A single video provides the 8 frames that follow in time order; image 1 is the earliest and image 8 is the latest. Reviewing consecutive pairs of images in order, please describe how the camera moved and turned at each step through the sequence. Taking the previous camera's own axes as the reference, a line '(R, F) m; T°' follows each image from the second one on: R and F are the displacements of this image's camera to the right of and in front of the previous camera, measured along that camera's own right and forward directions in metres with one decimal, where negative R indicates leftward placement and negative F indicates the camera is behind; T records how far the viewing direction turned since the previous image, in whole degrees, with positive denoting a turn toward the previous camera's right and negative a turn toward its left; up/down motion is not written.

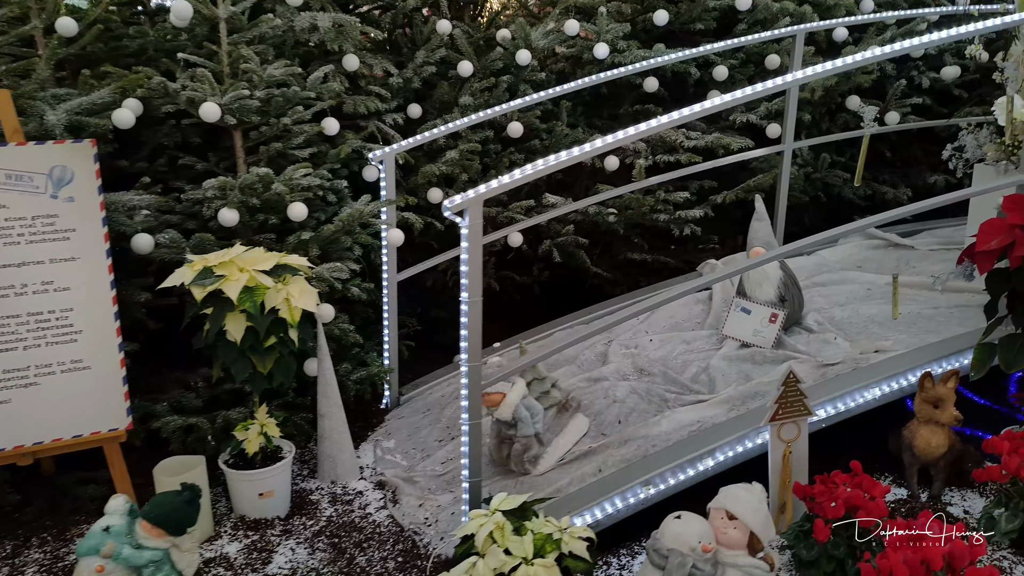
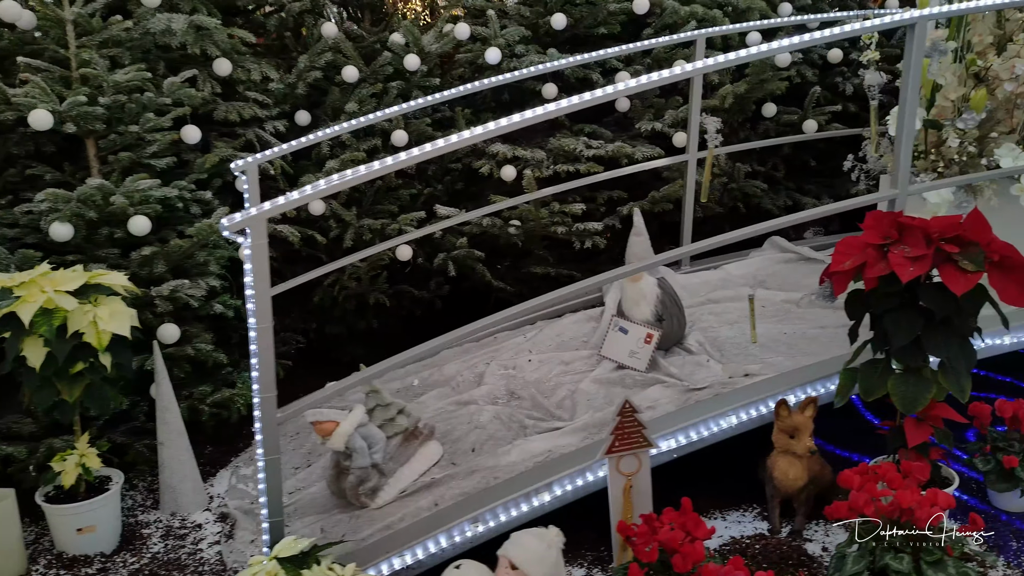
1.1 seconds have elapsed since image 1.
(+0.4, +0.1) m; 0°
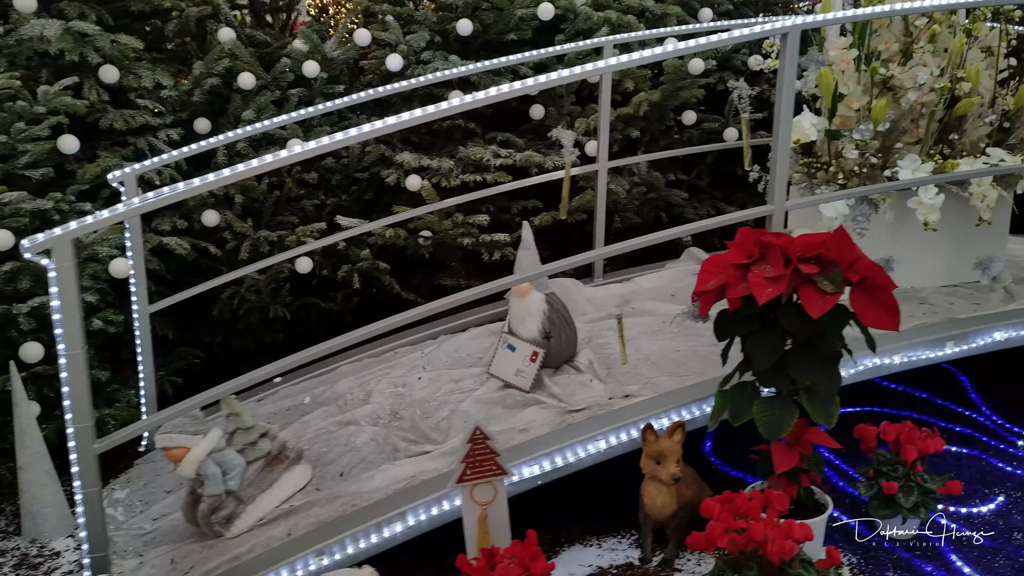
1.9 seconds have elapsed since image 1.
(+0.3, +0.1) m; +1°
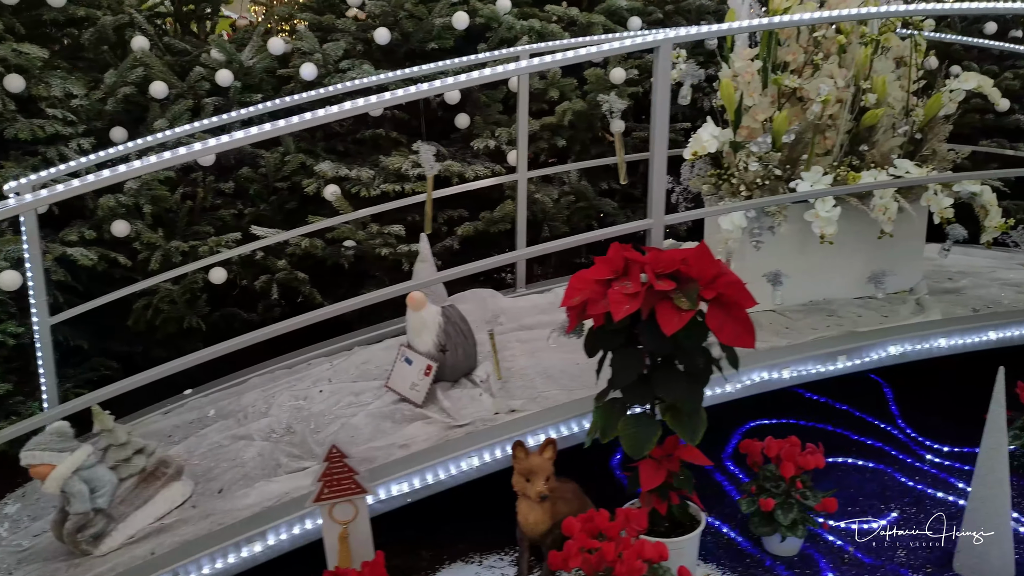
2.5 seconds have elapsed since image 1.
(+0.3, 0.0) m; 0°
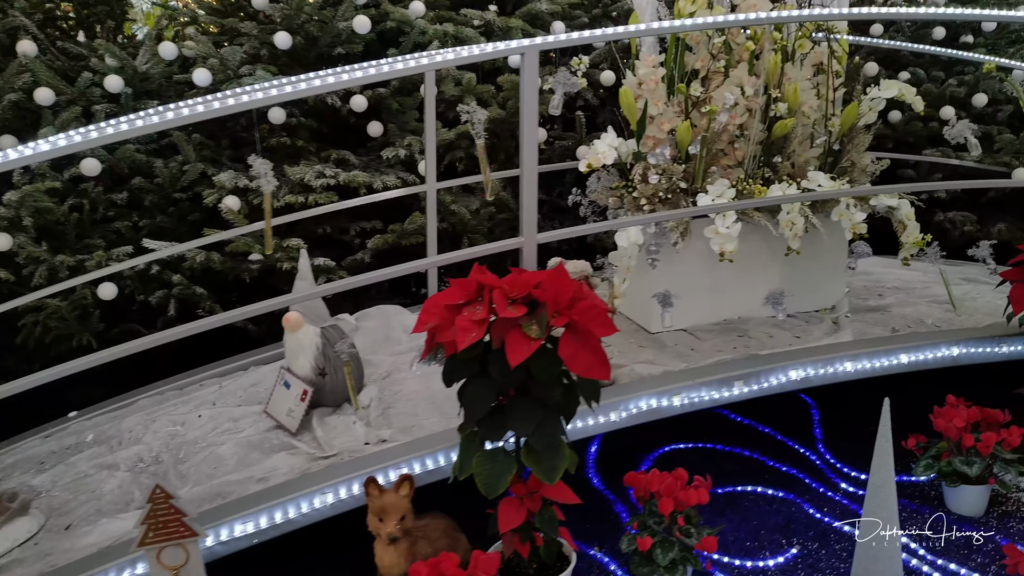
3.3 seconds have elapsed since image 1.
(+0.3, +0.1) m; 0°
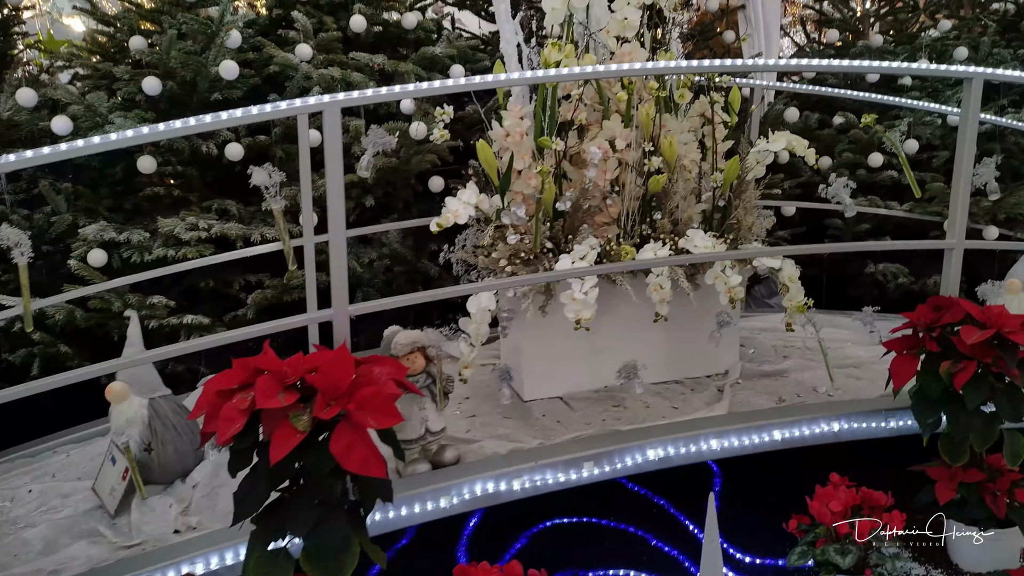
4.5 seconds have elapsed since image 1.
(+0.4, +0.1) m; 0°
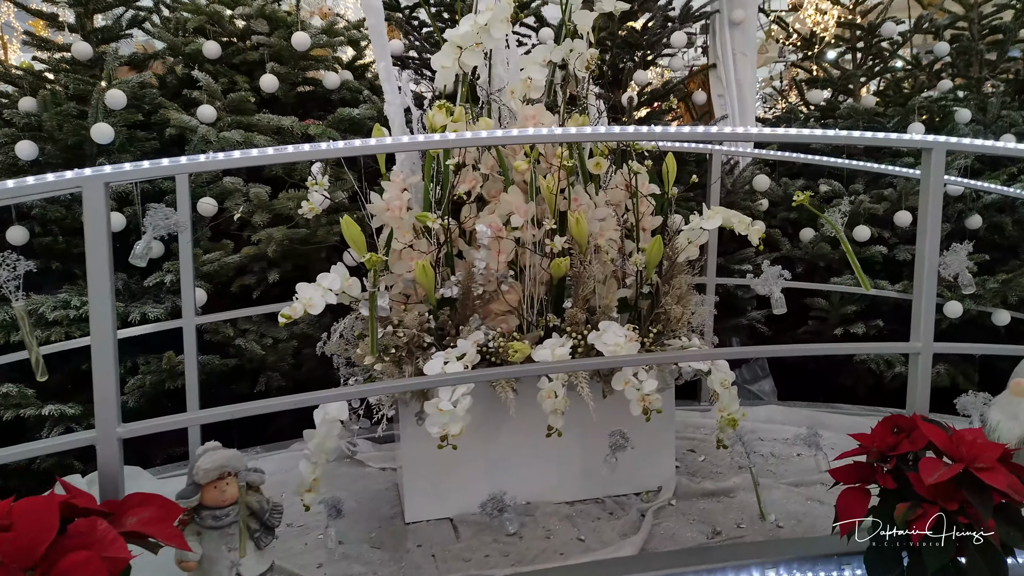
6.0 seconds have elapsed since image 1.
(+0.3, +0.3) m; -3°
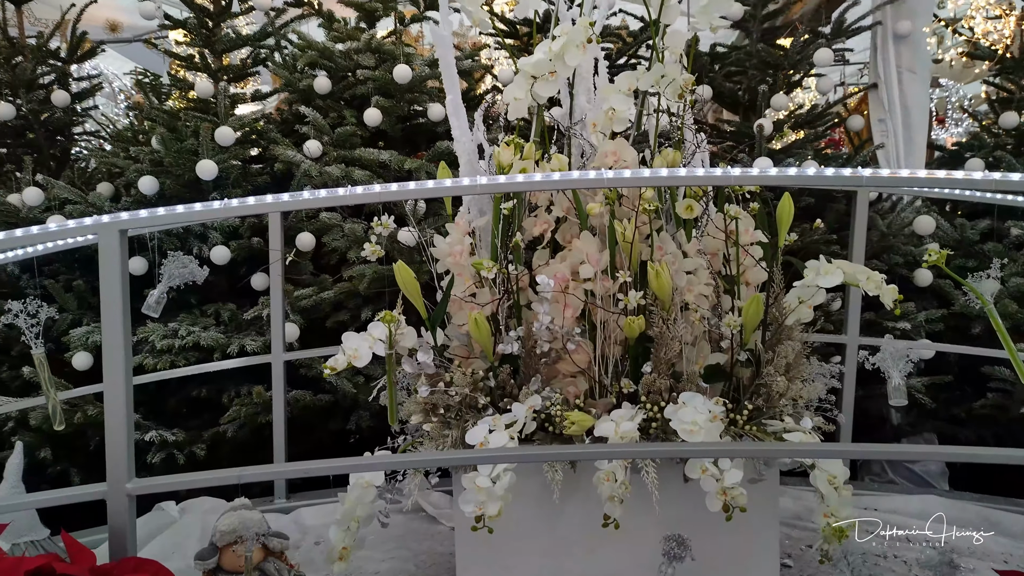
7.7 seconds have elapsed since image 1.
(+0.2, +0.2) m; -13°
